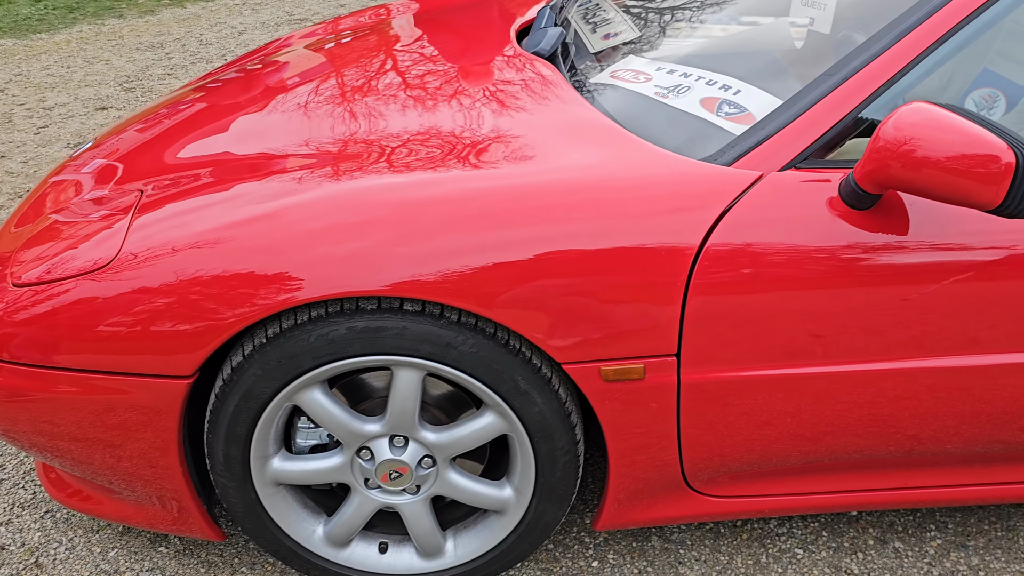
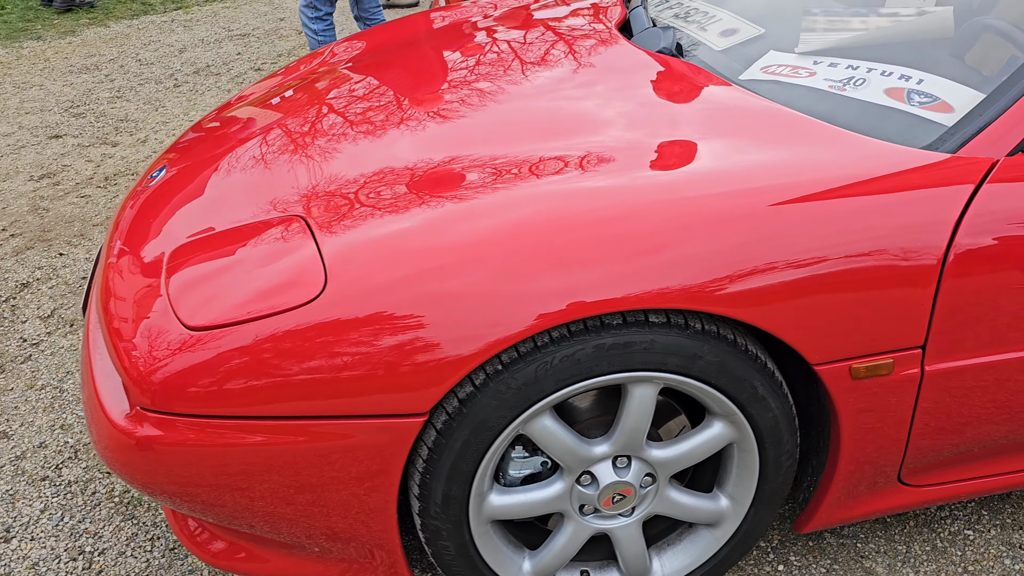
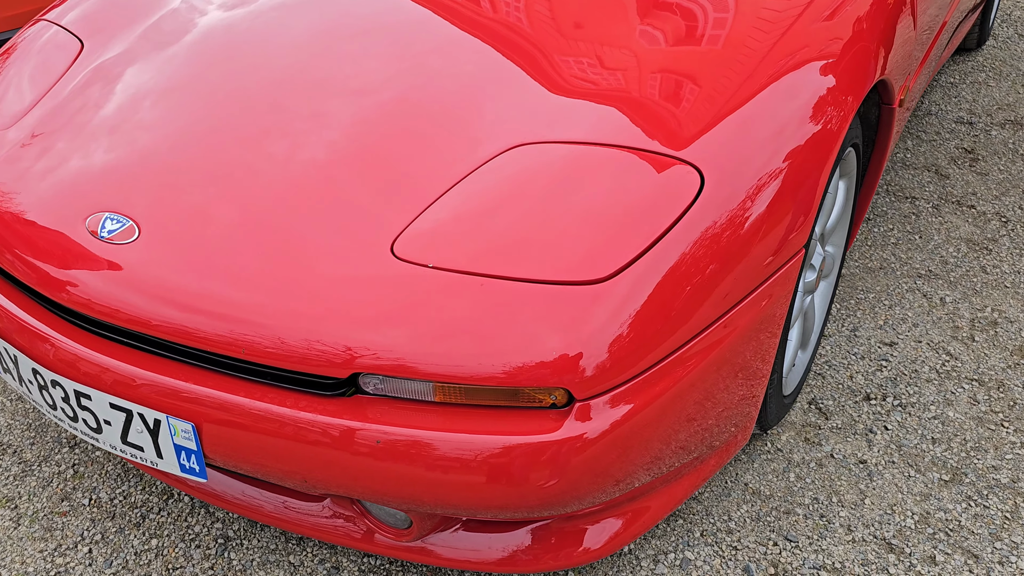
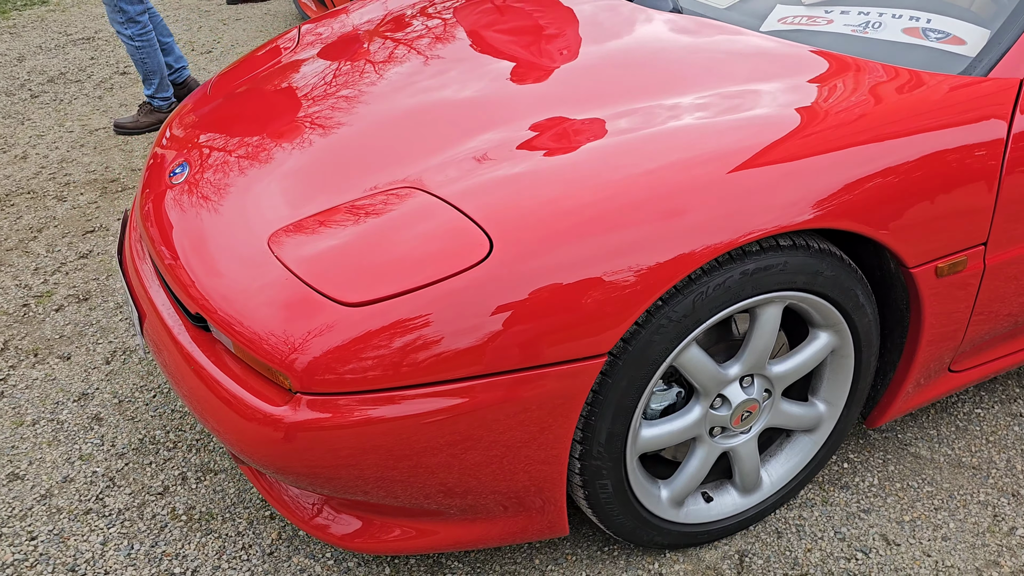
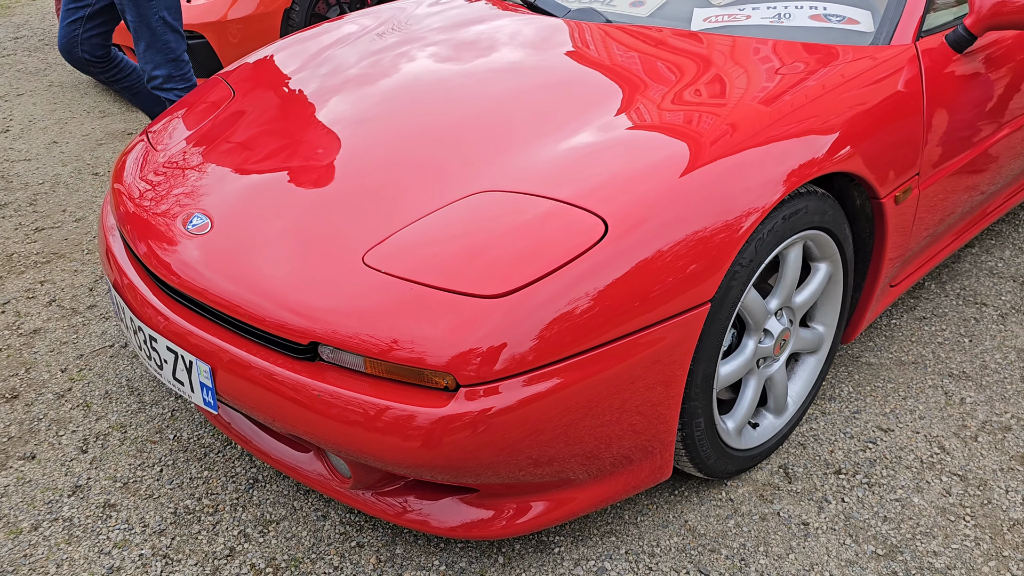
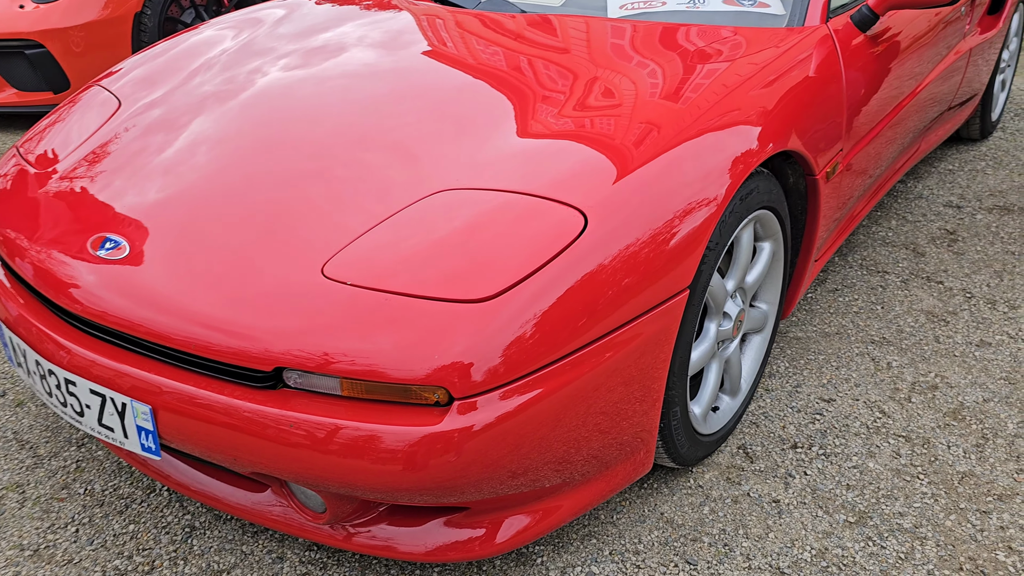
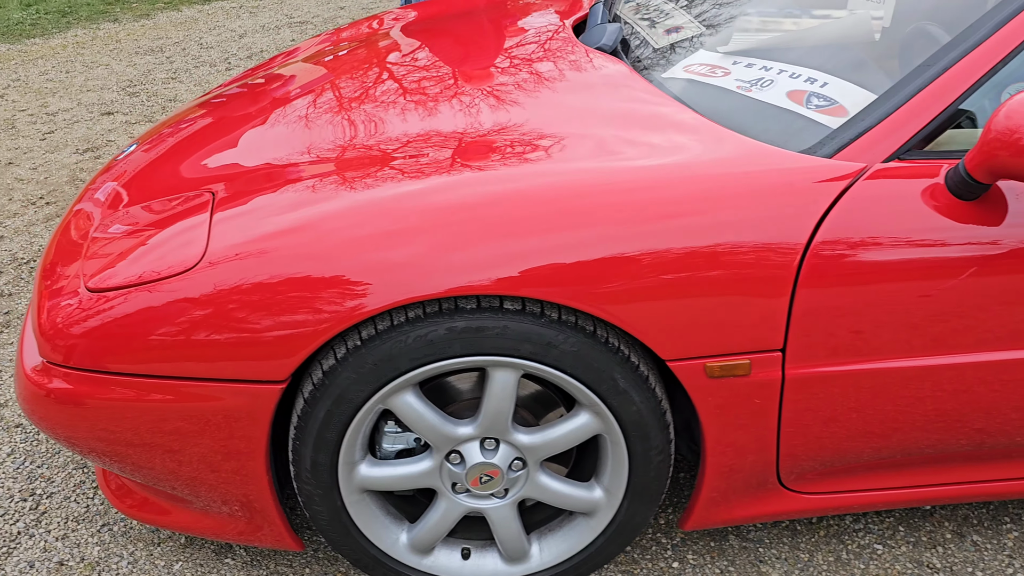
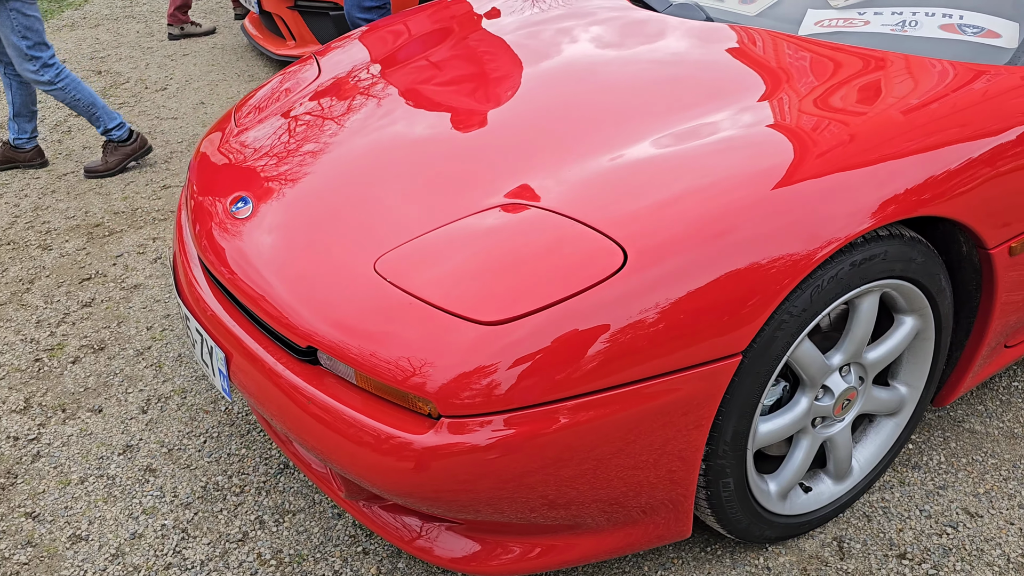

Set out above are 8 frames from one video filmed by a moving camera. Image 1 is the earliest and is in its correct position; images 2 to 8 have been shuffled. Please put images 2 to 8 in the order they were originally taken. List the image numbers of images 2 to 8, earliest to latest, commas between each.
7, 2, 4, 8, 5, 6, 3
